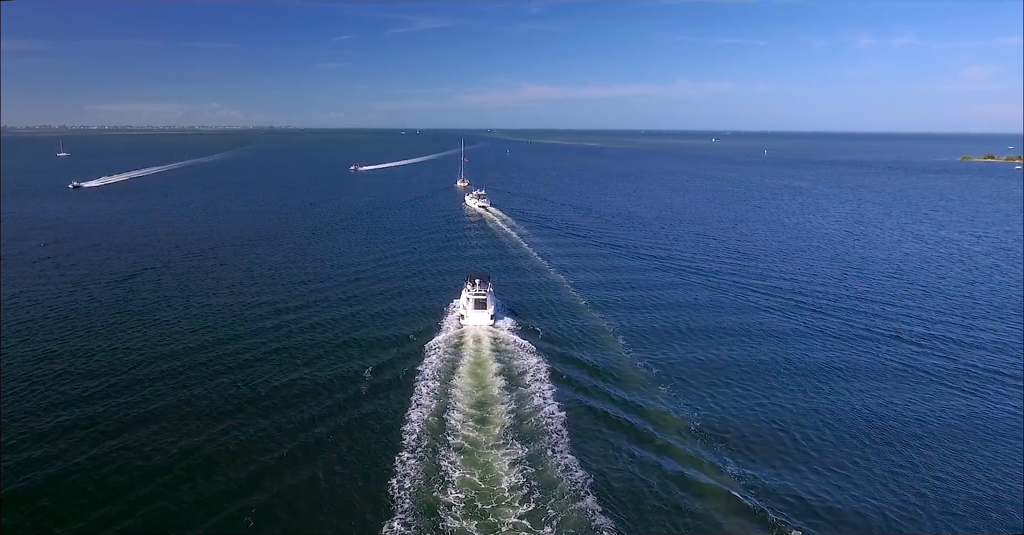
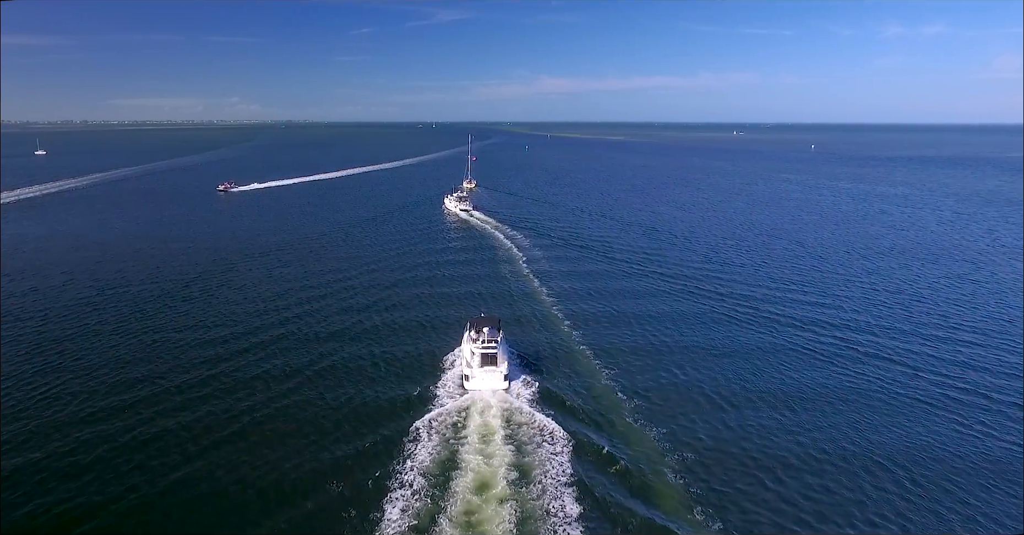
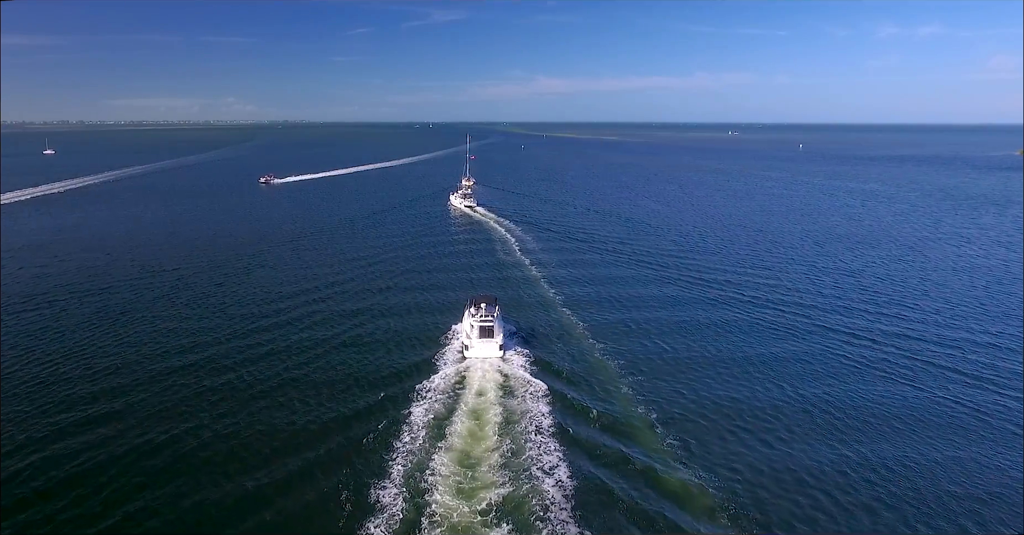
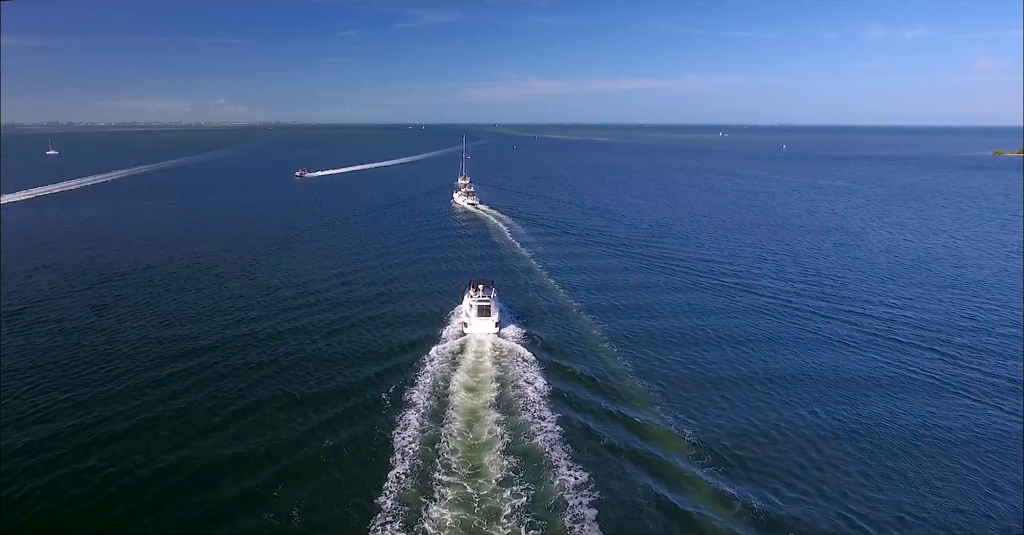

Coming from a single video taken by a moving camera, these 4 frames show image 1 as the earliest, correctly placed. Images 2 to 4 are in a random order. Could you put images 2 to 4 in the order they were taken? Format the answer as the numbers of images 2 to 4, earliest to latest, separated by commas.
4, 3, 2
